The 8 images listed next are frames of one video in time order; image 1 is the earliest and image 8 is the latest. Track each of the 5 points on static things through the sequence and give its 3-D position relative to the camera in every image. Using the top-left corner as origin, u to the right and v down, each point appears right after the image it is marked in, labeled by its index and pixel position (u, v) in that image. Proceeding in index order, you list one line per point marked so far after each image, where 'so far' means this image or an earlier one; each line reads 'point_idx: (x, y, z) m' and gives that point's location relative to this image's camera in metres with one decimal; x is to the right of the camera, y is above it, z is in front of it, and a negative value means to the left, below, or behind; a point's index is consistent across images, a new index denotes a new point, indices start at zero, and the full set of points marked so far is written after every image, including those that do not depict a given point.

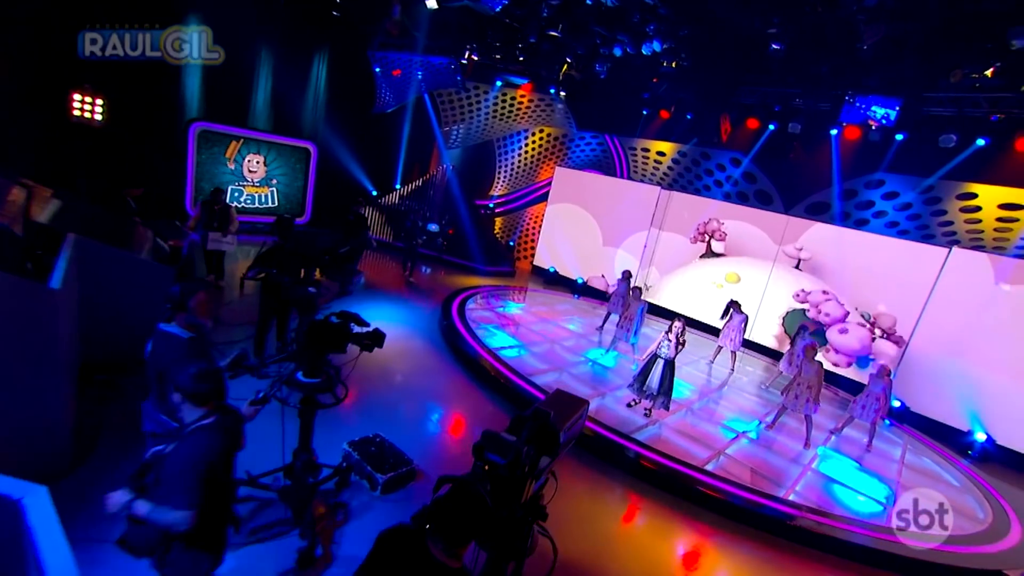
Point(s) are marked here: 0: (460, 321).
0: (-0.7, -0.5, +6.9) m
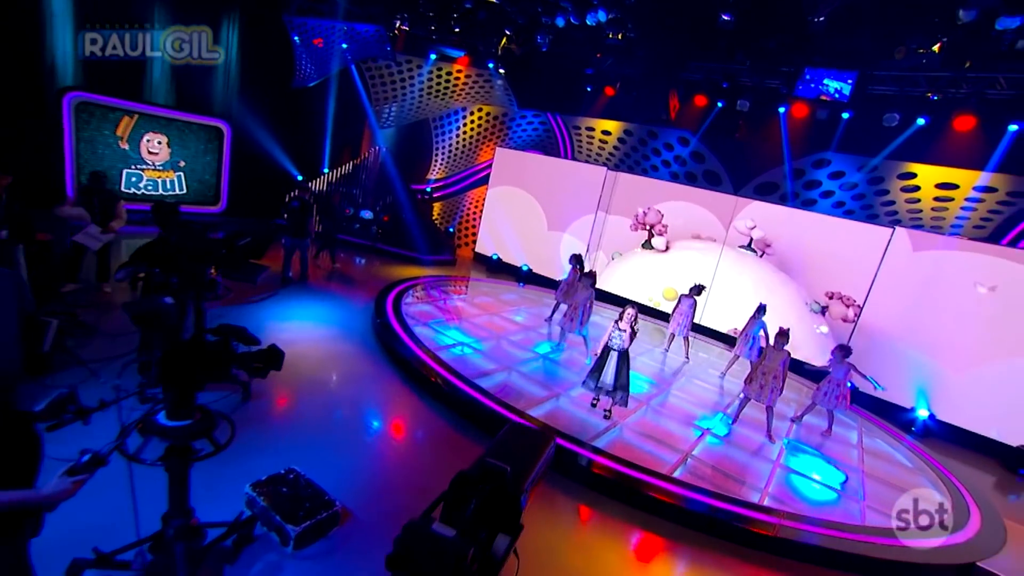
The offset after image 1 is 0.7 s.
0: (-1.4, -0.4, +6.2) m
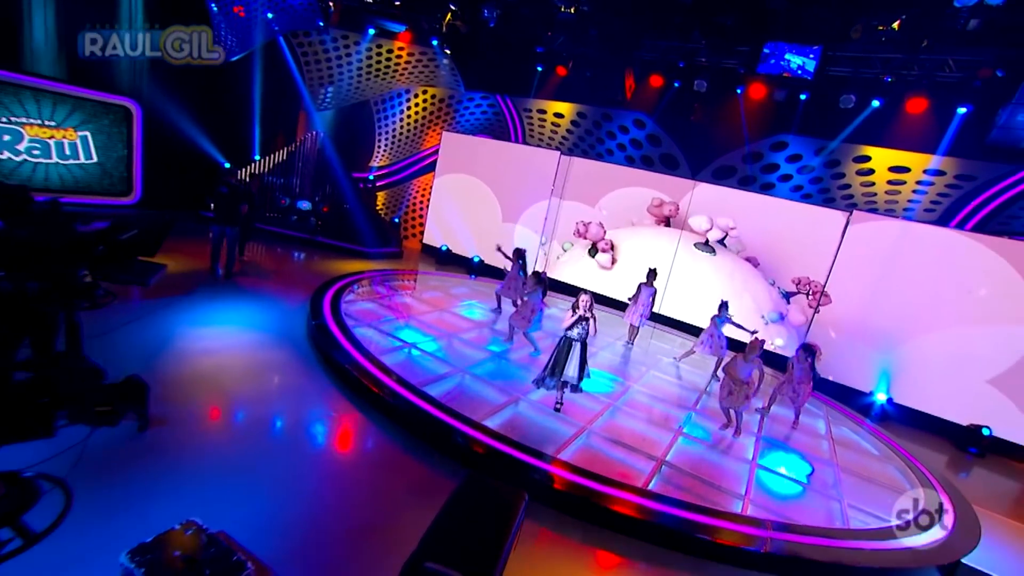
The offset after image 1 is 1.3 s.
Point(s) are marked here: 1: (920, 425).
0: (-1.9, -0.3, +5.5) m
1: (+5.1, -1.7, +6.3) m
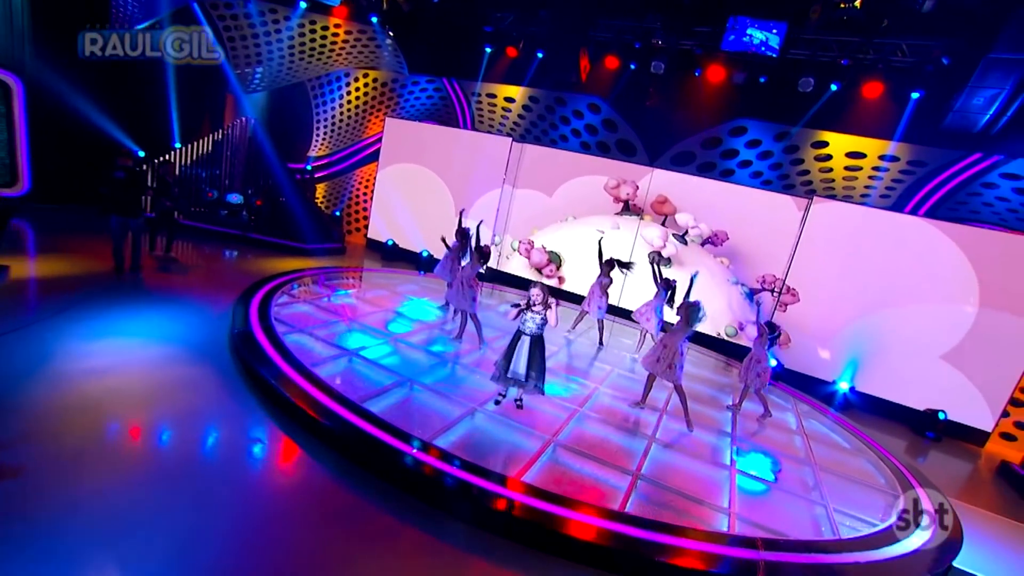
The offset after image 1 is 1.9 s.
0: (-2.4, -0.3, +4.8) m
1: (+4.6, -1.5, +6.3) m
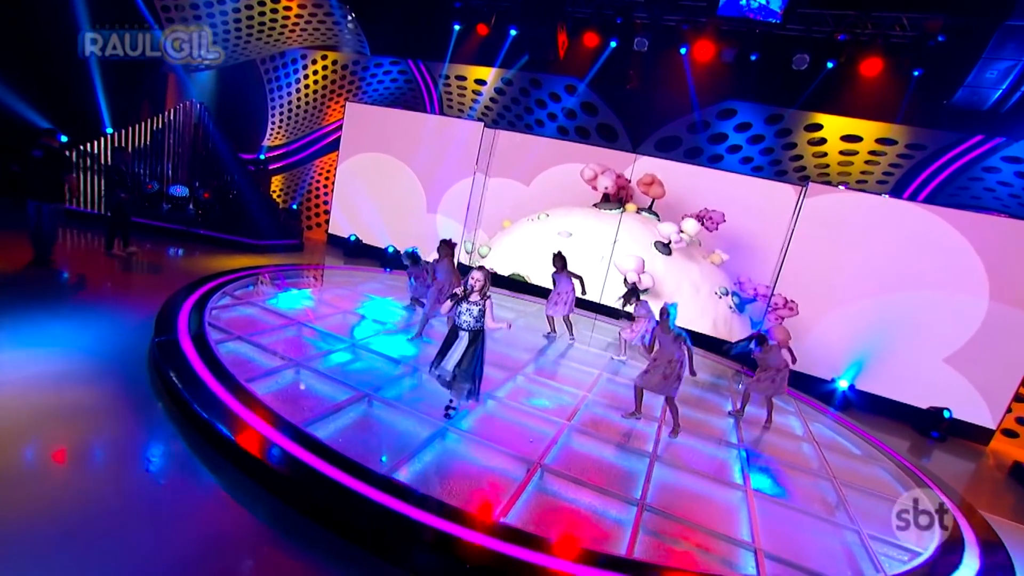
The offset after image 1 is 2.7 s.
0: (-2.6, -0.3, +4.1) m
1: (+4.3, -1.4, +5.9) m
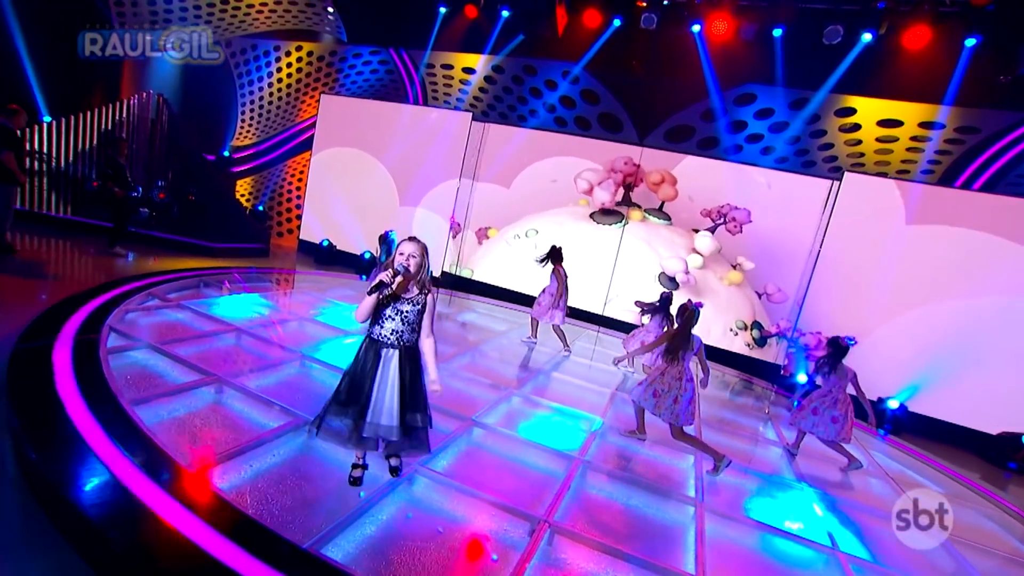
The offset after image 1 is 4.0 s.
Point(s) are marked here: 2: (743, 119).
0: (-2.6, -0.3, +3.1) m
1: (+4.2, -1.5, +5.0) m
2: (+2.7, +2.0, +6.0) m
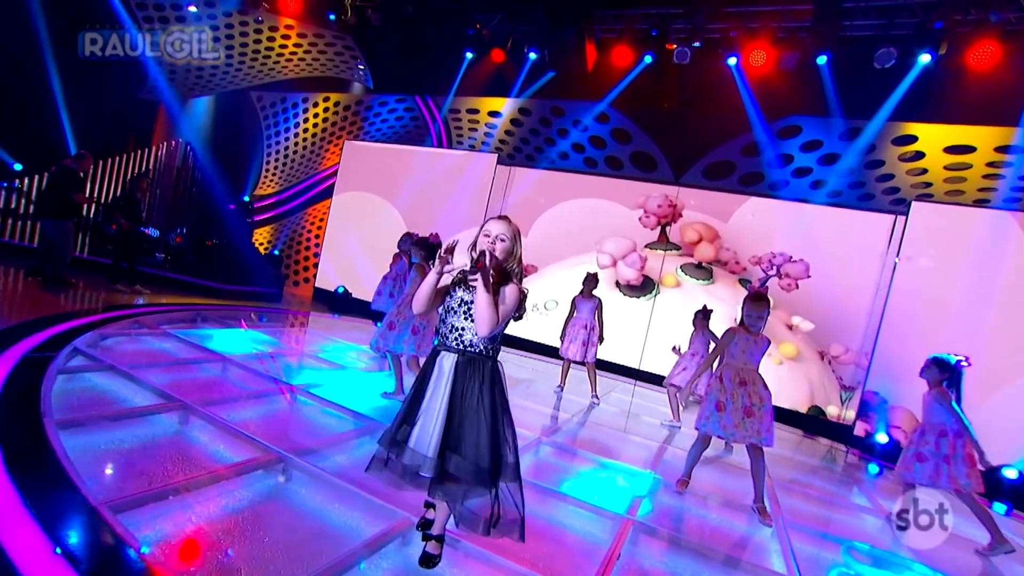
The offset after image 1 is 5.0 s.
0: (-2.4, -0.4, +2.6) m
1: (+4.5, -1.8, +4.1) m
2: (+3.0, +1.5, +5.5) m
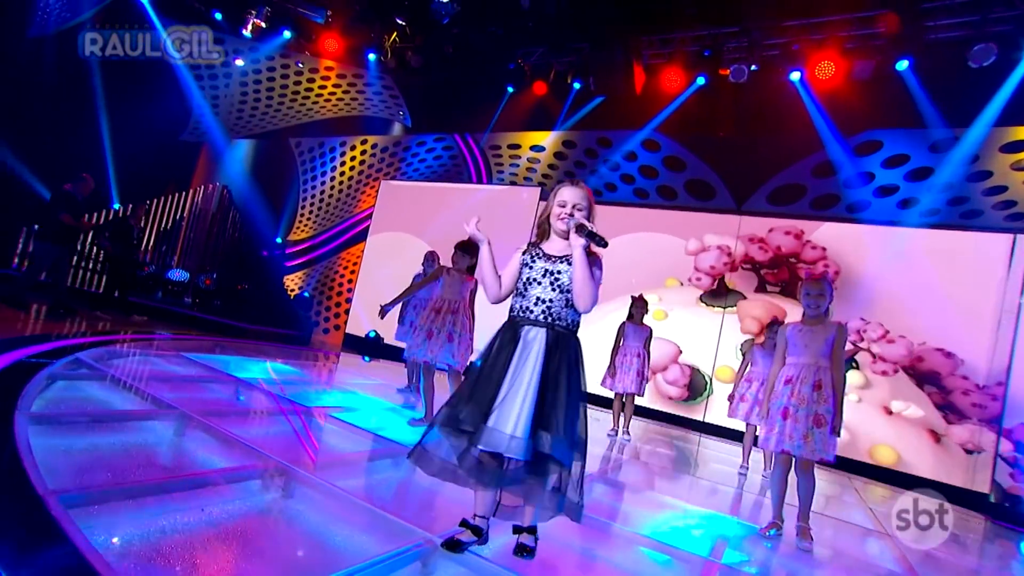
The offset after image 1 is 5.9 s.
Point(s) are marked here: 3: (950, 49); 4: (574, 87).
0: (-2.1, -0.3, +2.1) m
1: (+4.9, -1.9, +3.0) m
2: (+3.5, +1.2, +4.9) m
3: (+4.0, +2.2, +4.5) m
4: (+0.8, +2.6, +6.5) m
